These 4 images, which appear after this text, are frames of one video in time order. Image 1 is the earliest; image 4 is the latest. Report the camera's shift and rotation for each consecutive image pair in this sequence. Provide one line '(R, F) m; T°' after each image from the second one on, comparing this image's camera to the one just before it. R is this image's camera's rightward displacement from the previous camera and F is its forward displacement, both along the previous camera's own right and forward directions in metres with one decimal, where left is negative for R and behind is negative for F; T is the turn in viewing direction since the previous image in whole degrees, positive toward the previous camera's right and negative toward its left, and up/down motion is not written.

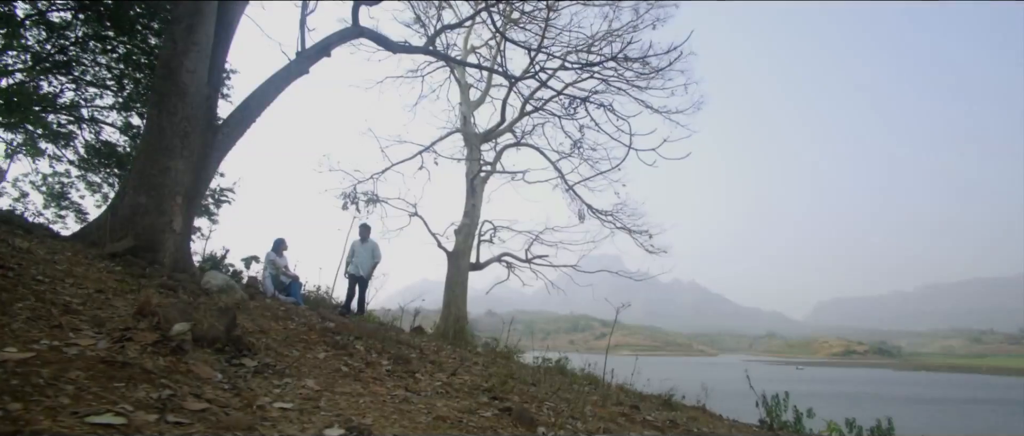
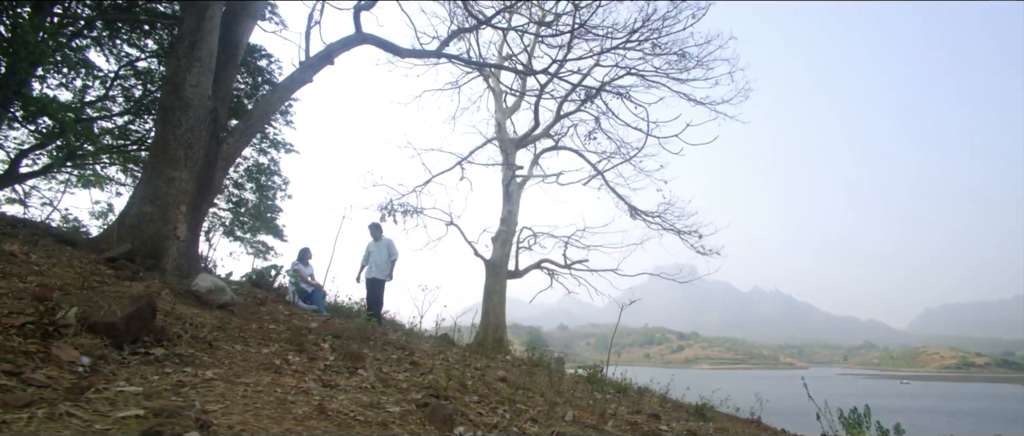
(+0.8, +0.3) m; -7°
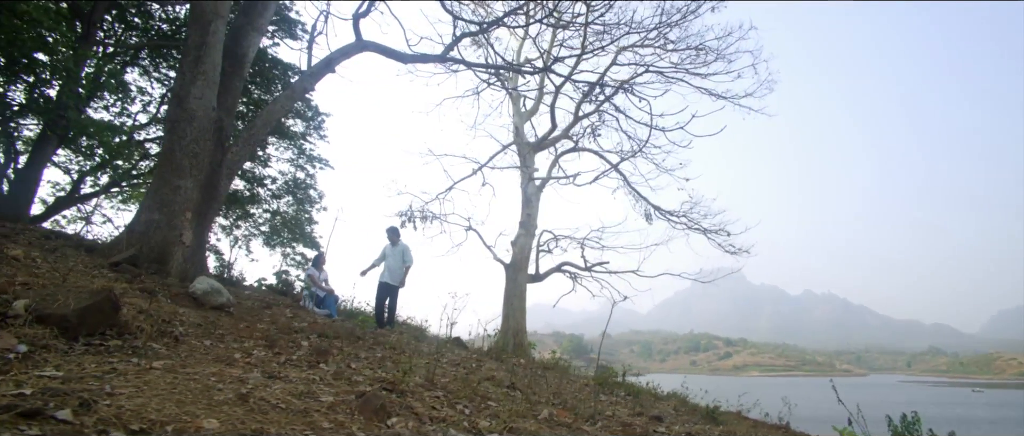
(+0.5, 0.0) m; -4°
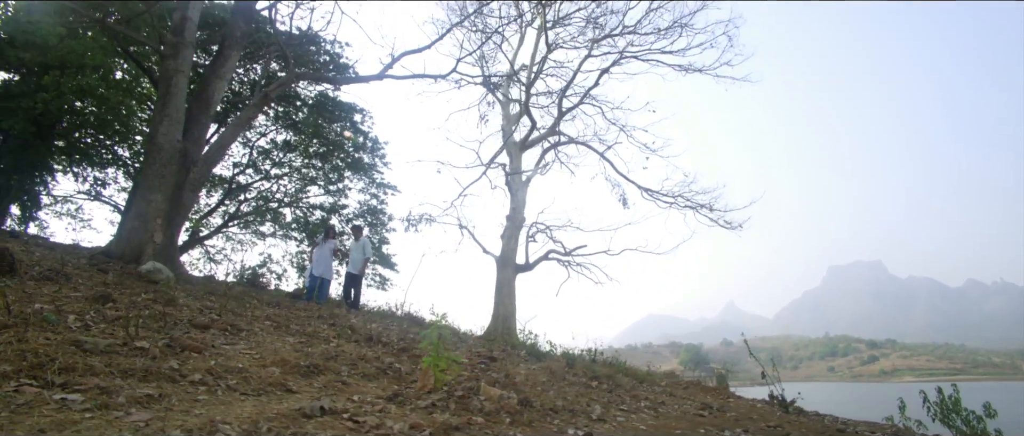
(+3.4, -1.2) m; -11°
